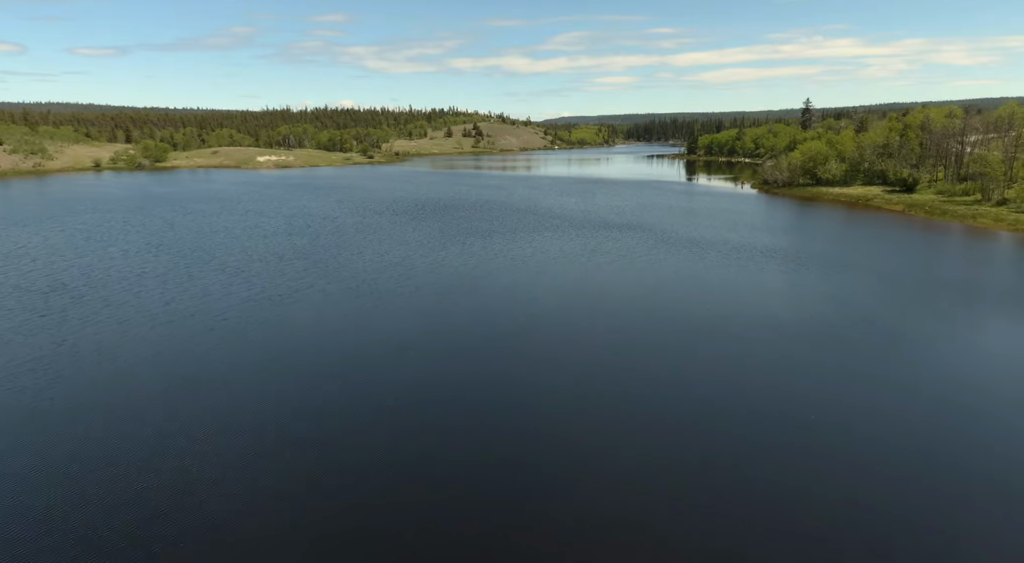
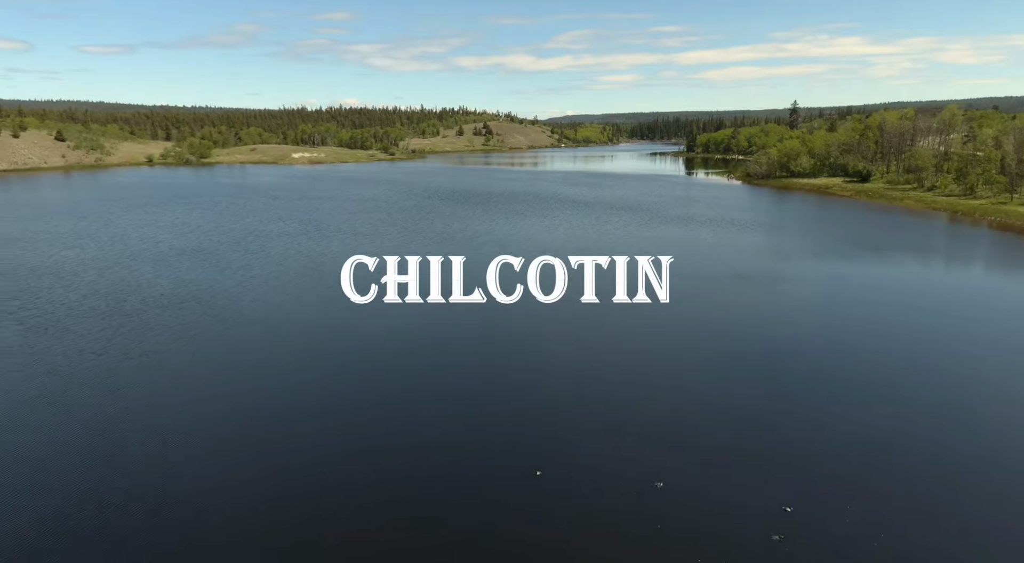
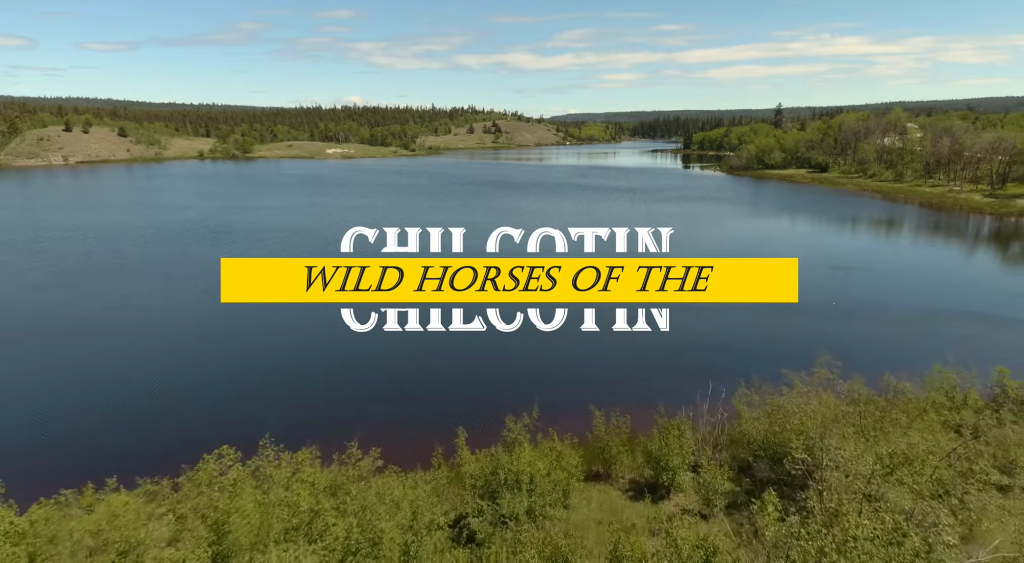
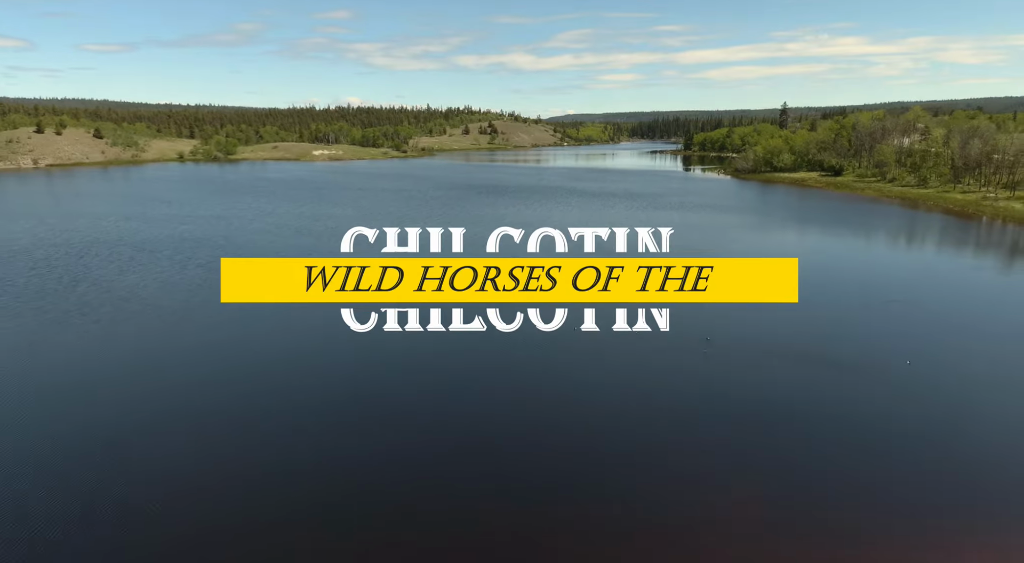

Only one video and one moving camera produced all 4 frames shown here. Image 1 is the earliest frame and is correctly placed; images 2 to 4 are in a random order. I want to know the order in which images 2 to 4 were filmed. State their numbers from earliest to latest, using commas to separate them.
2, 4, 3
